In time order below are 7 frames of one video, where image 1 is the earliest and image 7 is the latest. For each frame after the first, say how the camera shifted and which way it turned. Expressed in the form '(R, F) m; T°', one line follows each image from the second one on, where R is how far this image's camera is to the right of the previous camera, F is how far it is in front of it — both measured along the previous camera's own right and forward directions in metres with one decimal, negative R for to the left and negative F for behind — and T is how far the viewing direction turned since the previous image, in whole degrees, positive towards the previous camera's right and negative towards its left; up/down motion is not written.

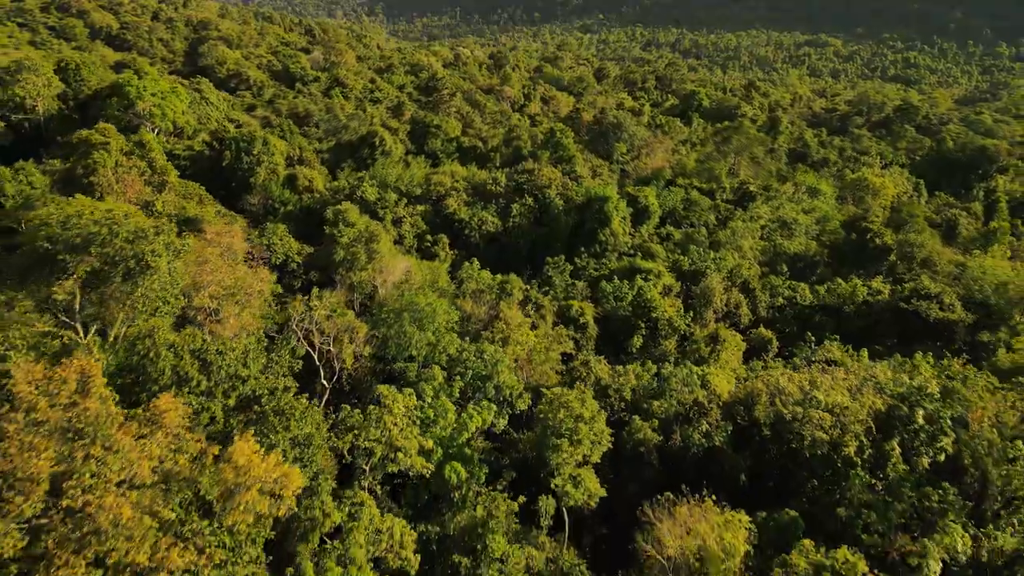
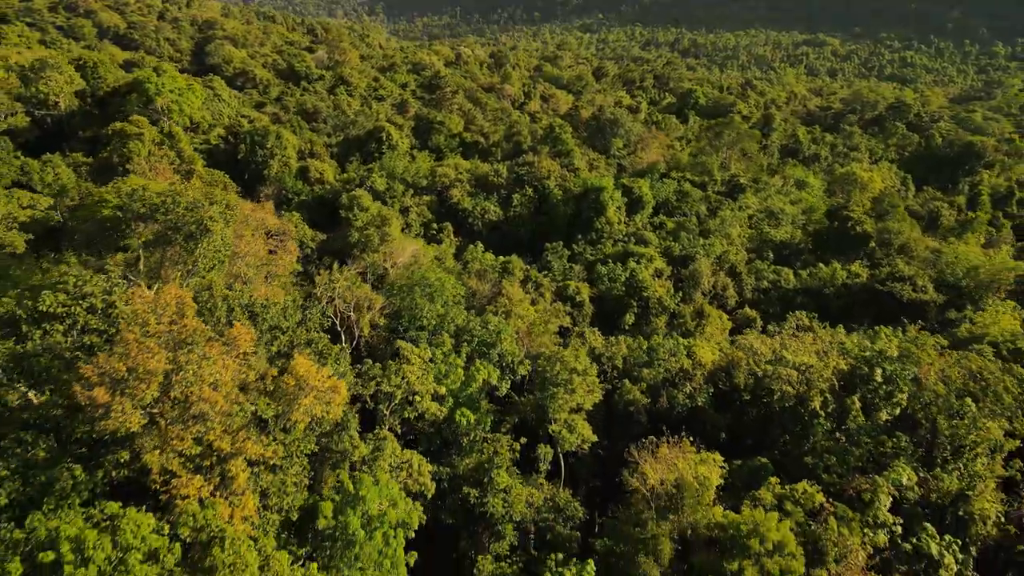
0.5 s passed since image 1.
(-0.1, -1.8) m; 0°
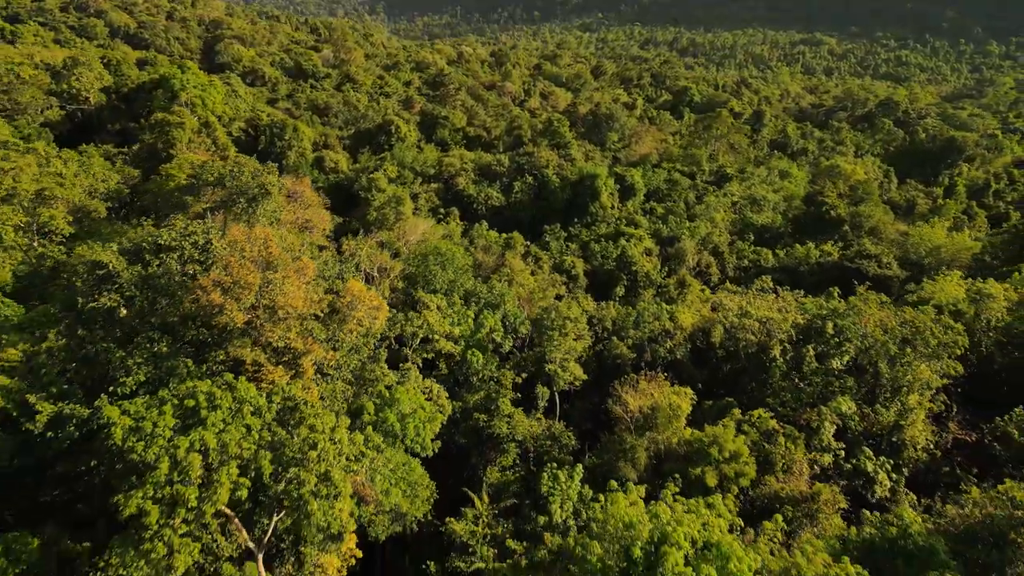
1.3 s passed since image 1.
(-0.1, -2.7) m; 0°
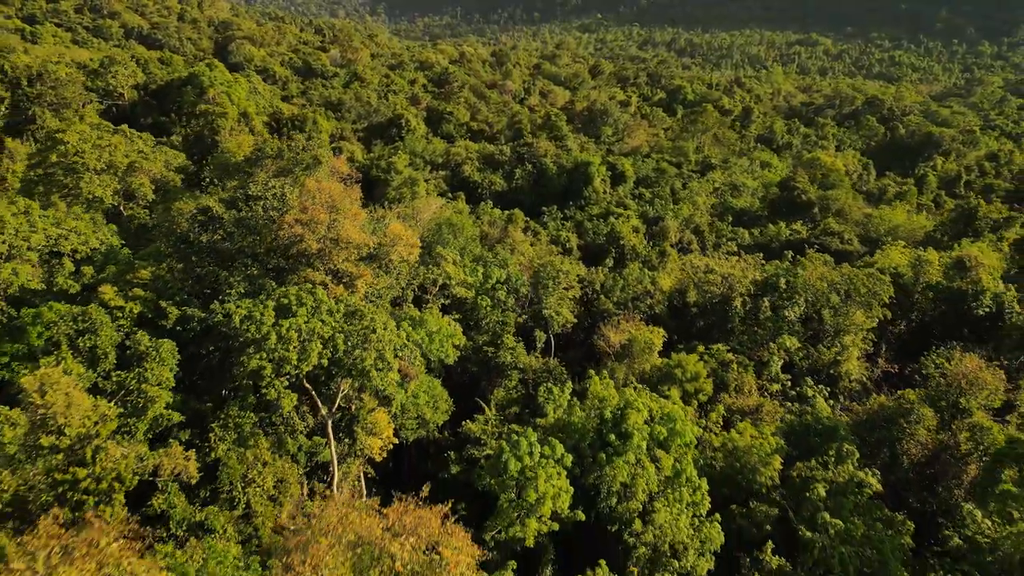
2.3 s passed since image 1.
(-0.1, -3.6) m; 0°
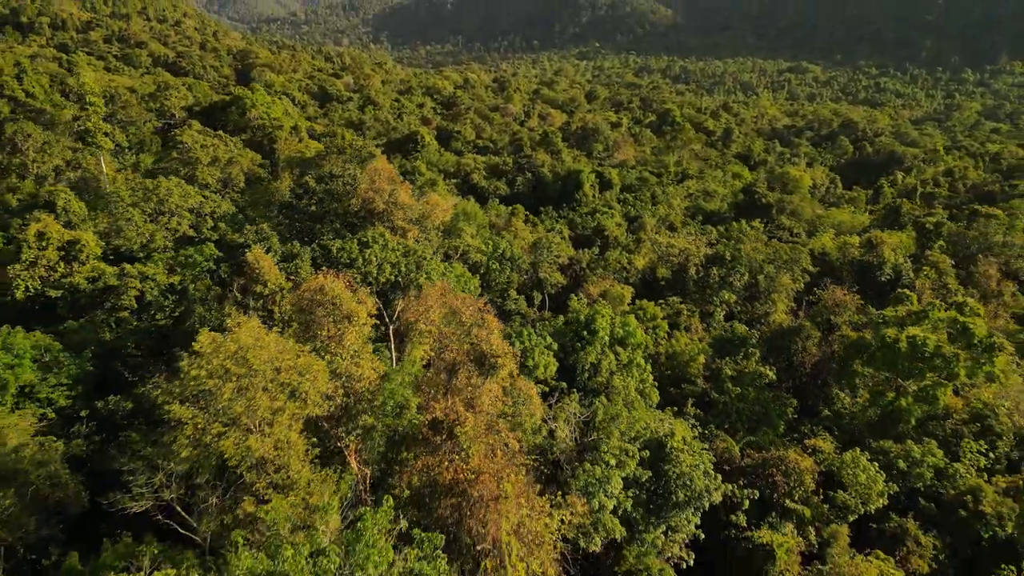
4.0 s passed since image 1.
(-0.1, -6.3) m; 0°
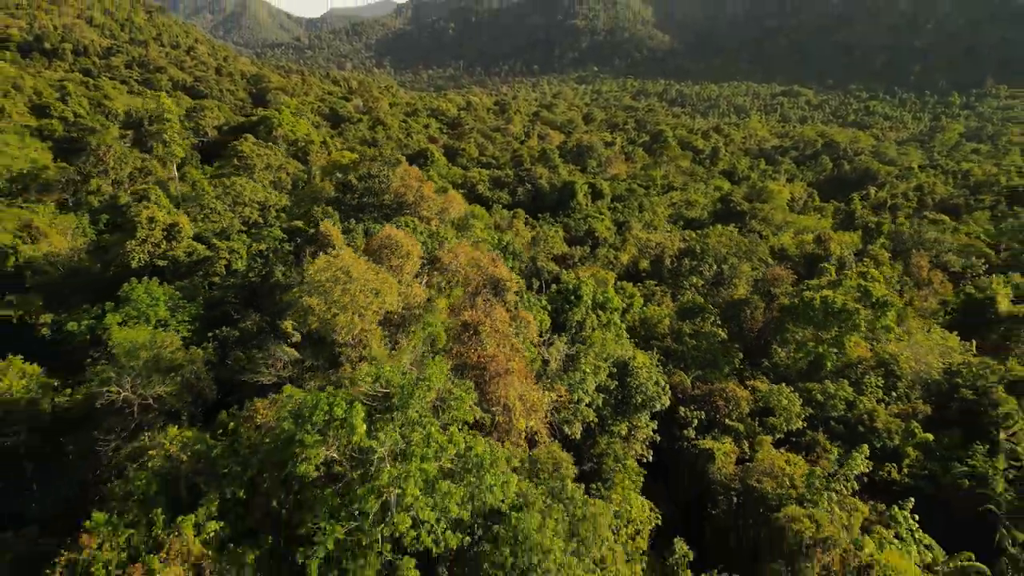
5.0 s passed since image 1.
(-0.1, -5.1) m; 0°
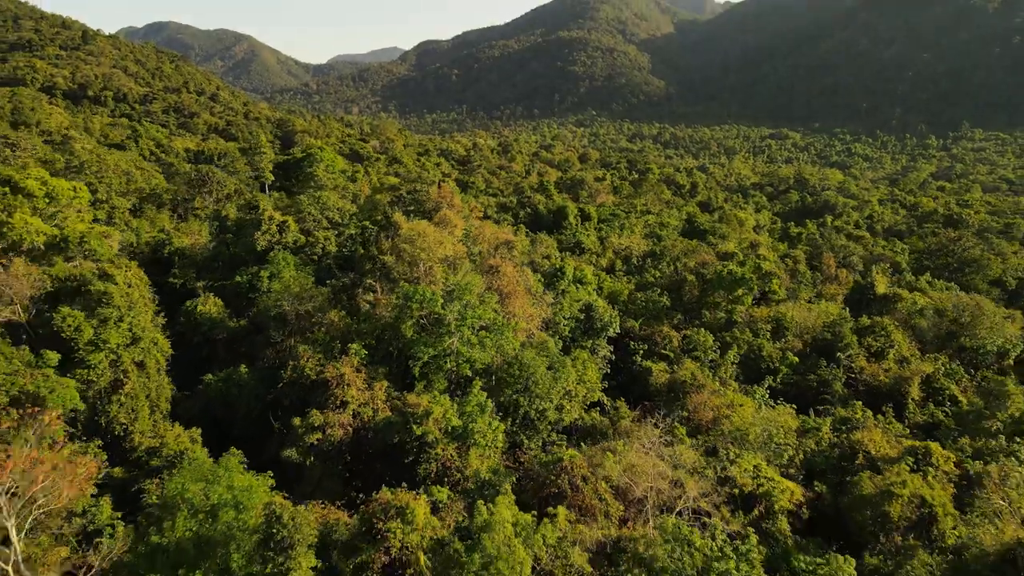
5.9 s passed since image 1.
(-0.2, -10.5) m; 0°
